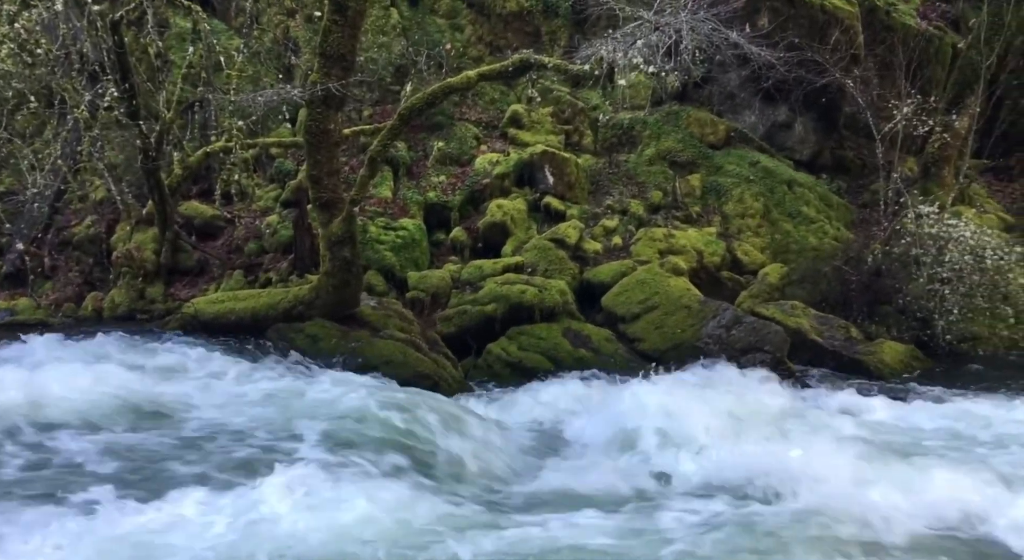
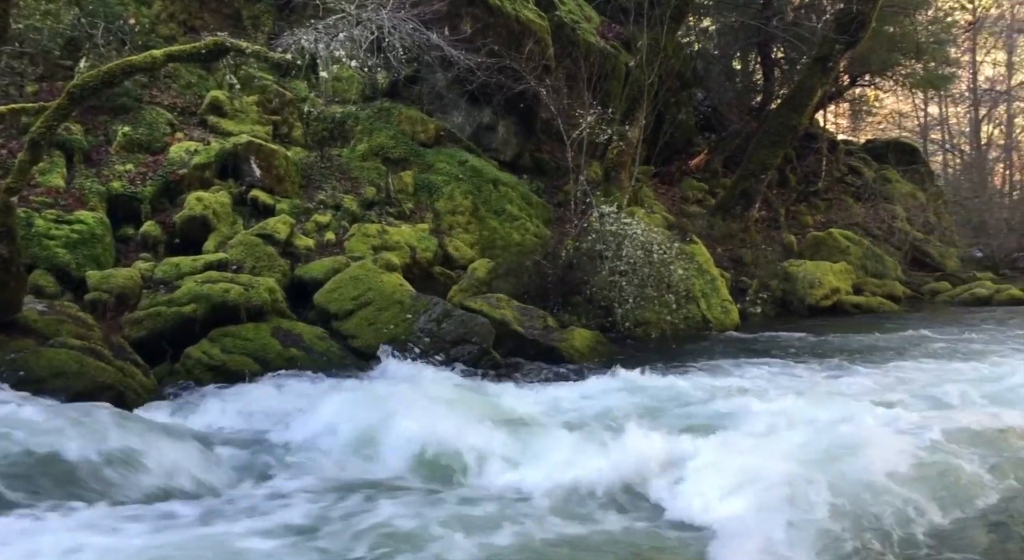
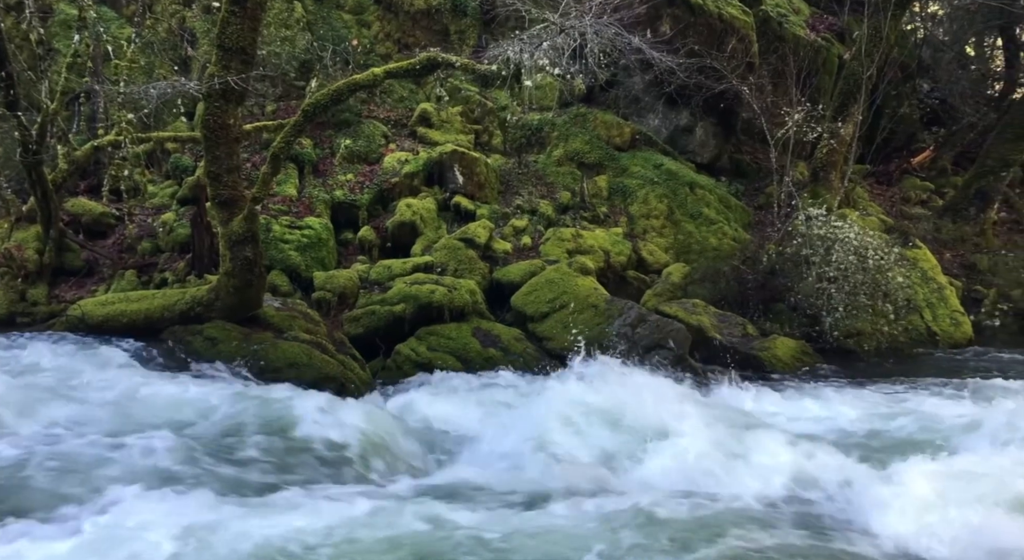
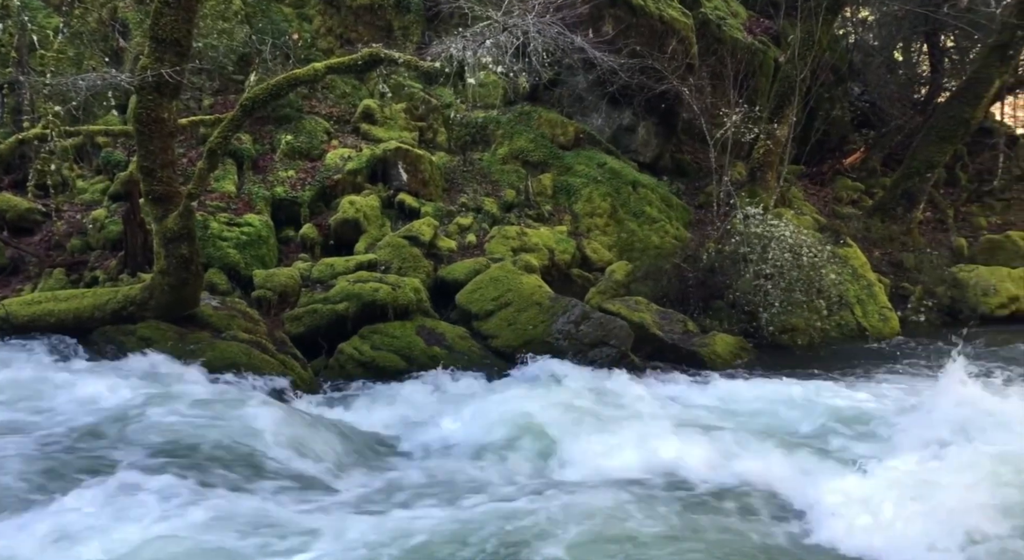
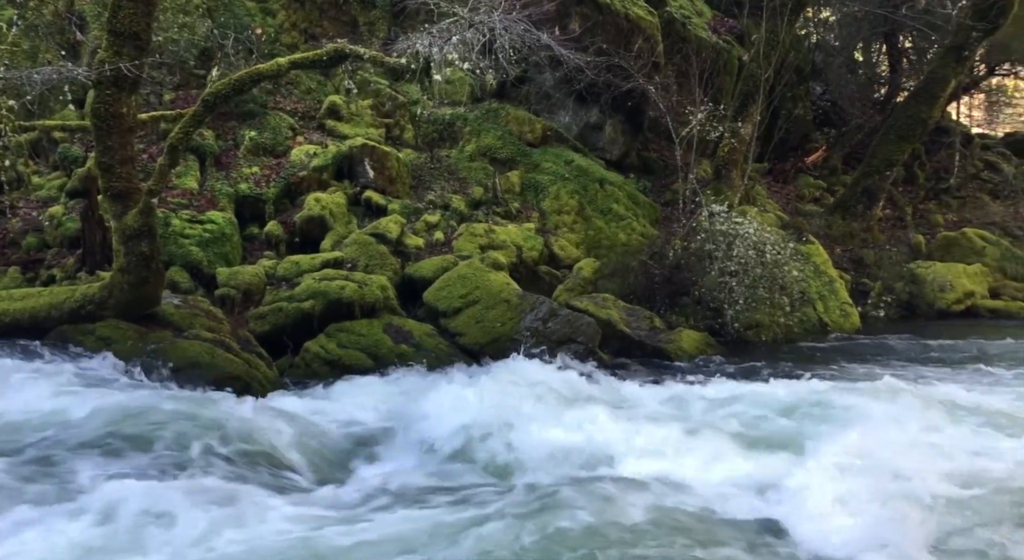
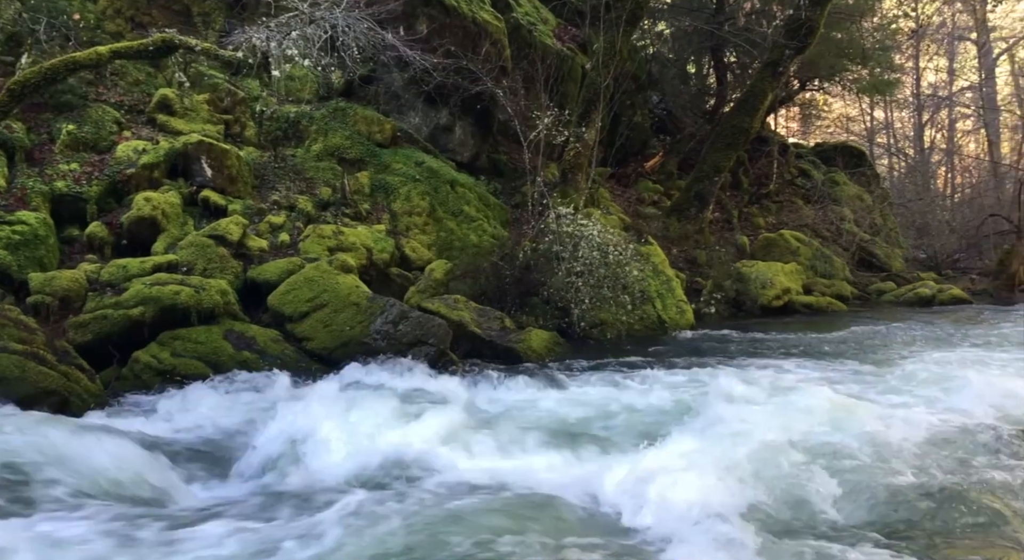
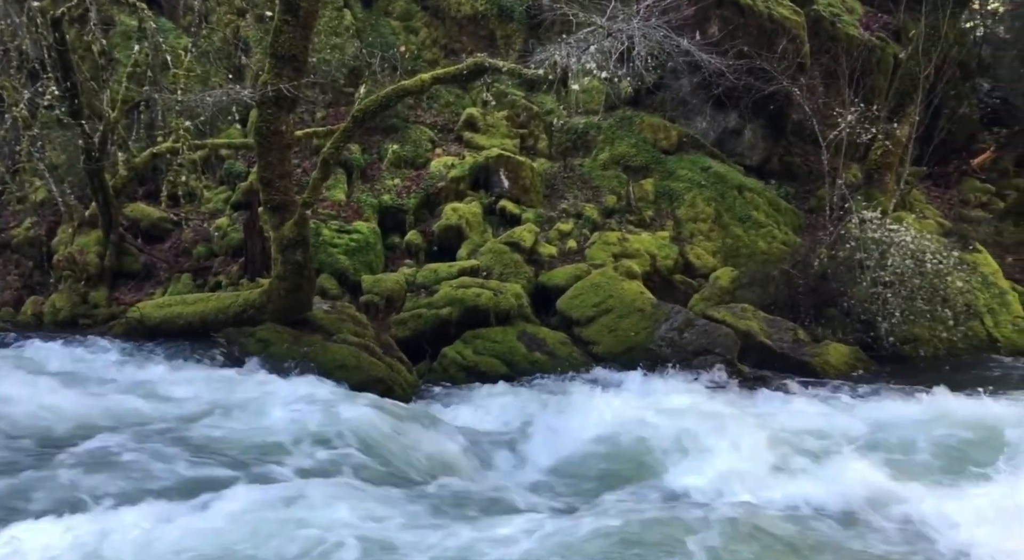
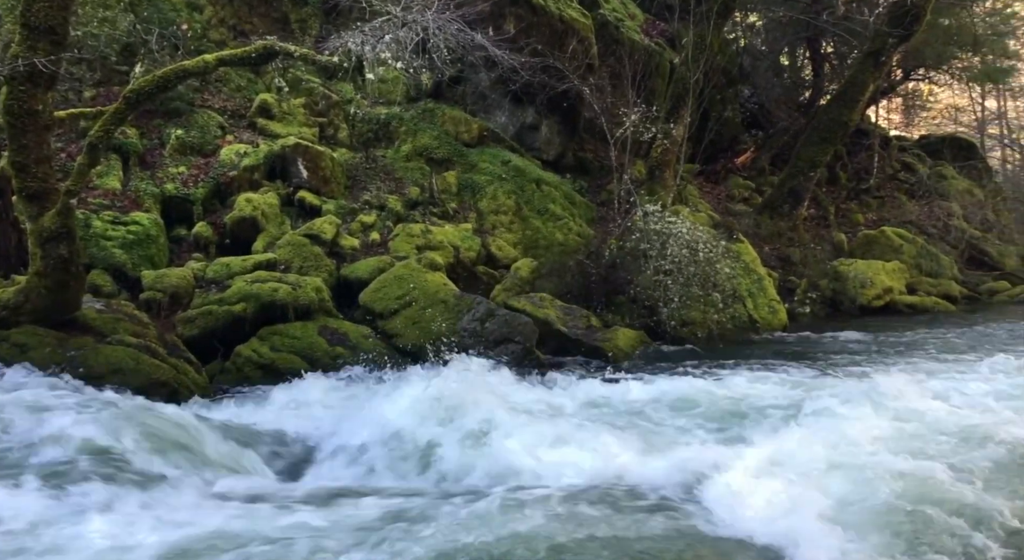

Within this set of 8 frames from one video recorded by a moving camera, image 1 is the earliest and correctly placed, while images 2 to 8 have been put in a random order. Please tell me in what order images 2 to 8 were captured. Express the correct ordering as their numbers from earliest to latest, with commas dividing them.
7, 3, 4, 5, 8, 2, 6
